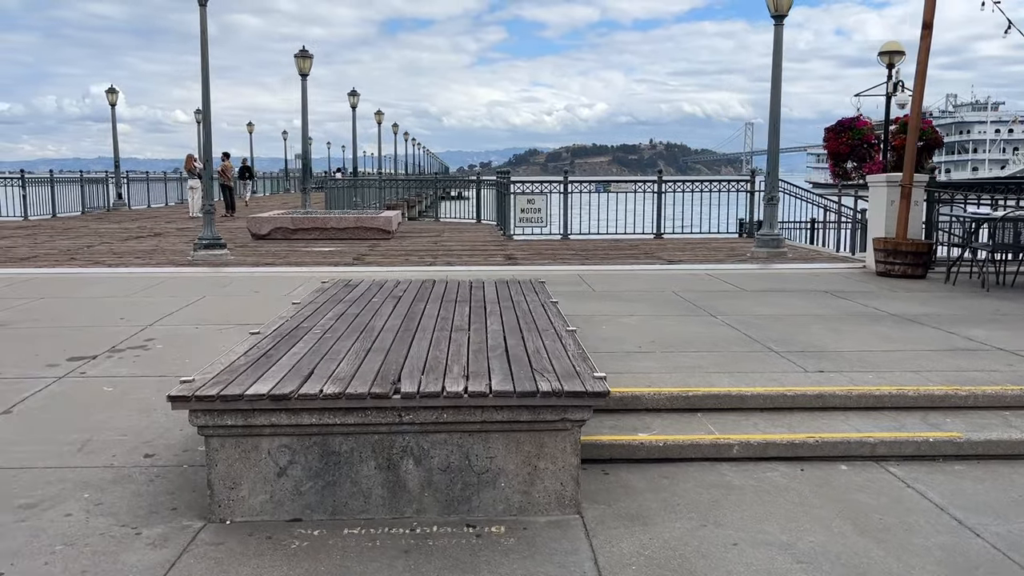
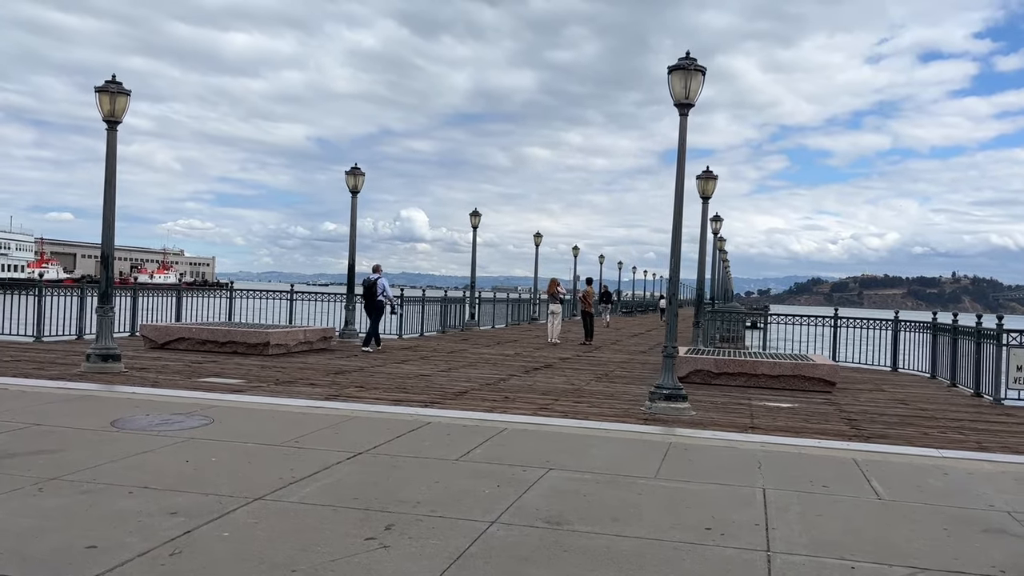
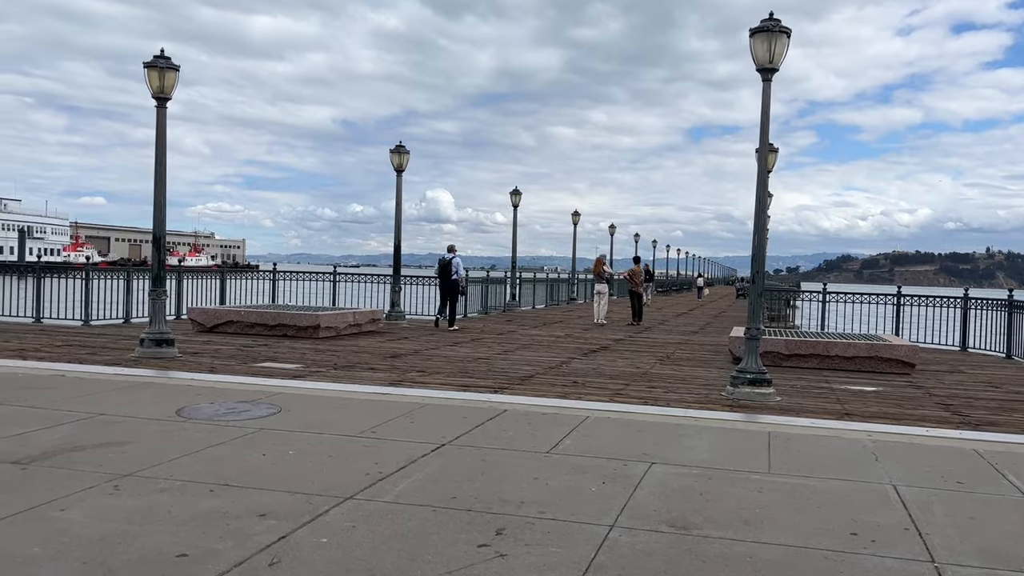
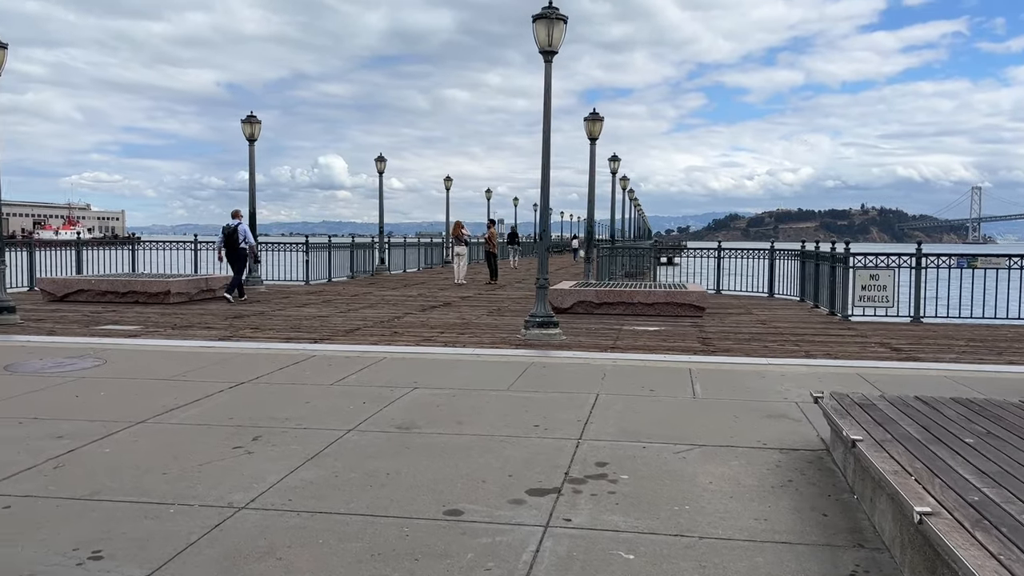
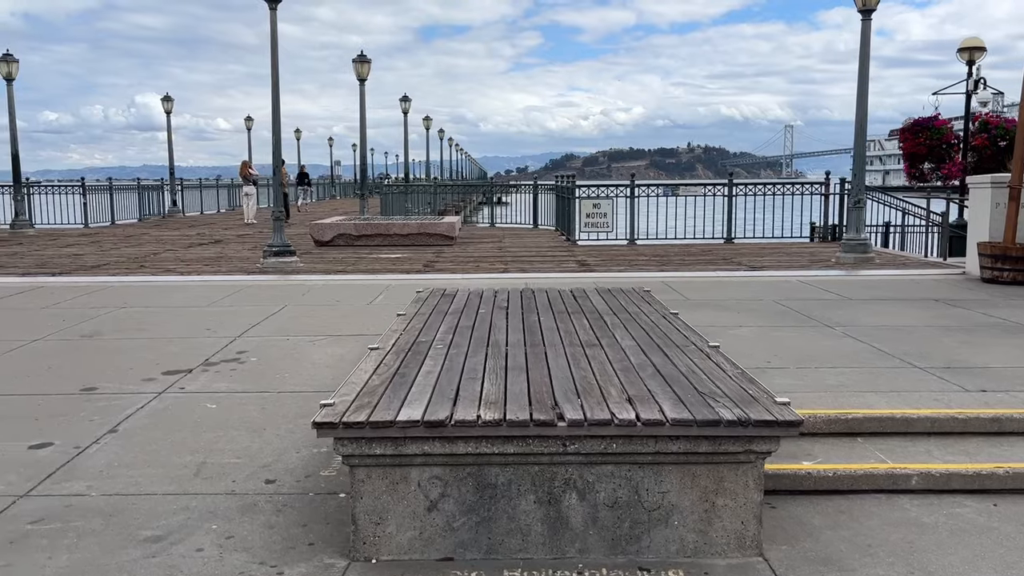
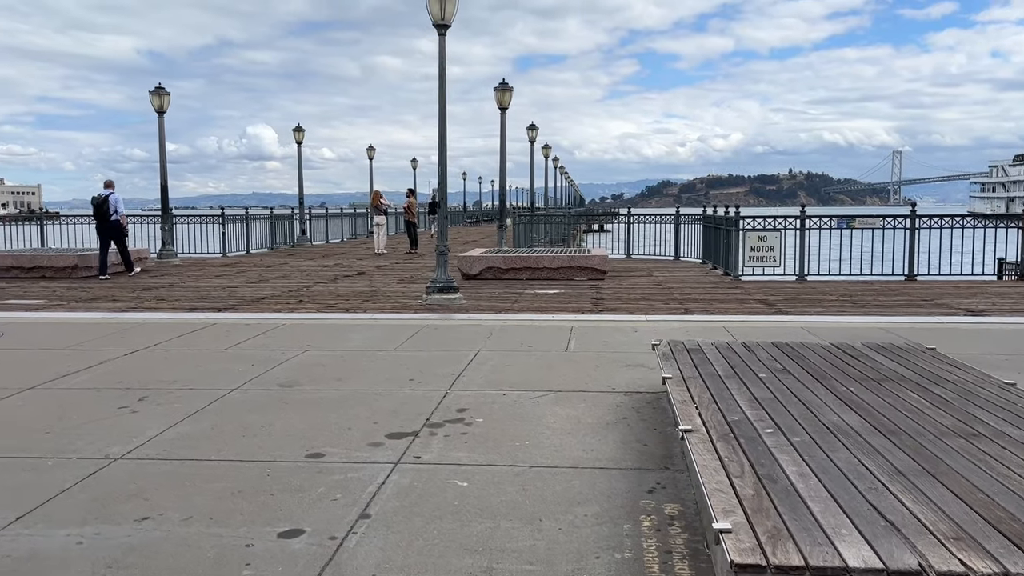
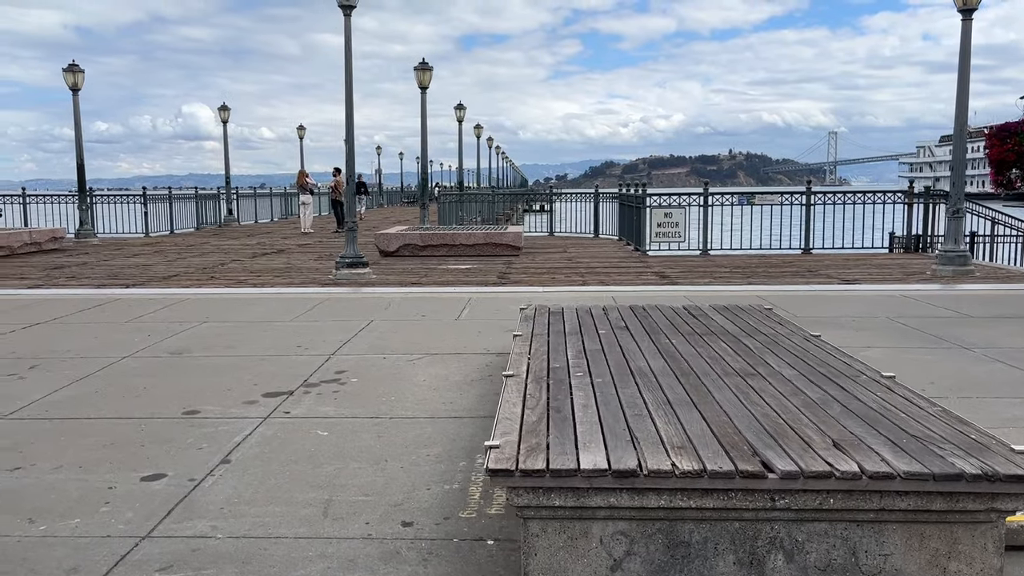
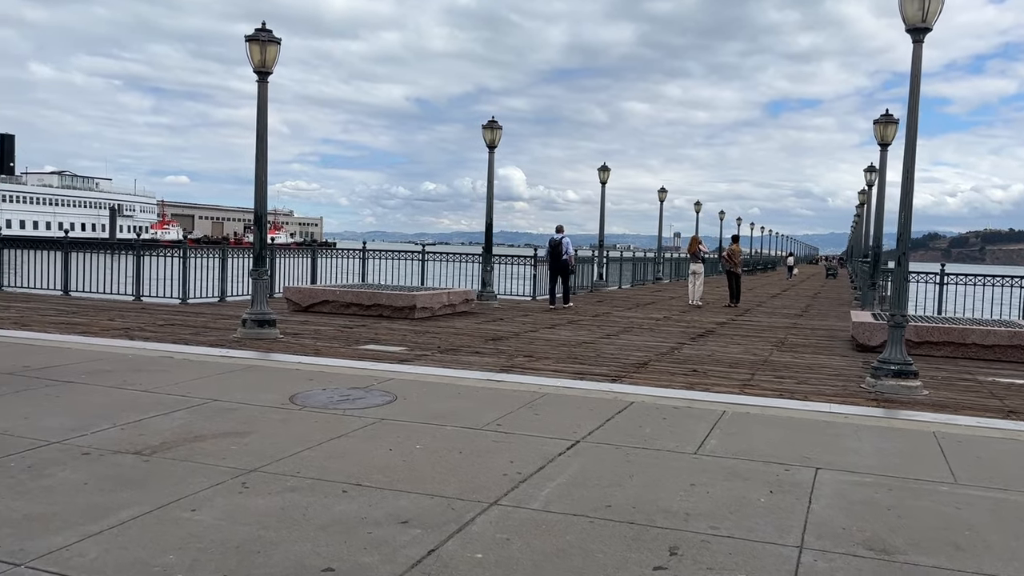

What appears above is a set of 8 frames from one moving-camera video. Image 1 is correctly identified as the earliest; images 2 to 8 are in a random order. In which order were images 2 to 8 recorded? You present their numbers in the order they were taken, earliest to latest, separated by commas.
5, 7, 6, 4, 2, 3, 8
